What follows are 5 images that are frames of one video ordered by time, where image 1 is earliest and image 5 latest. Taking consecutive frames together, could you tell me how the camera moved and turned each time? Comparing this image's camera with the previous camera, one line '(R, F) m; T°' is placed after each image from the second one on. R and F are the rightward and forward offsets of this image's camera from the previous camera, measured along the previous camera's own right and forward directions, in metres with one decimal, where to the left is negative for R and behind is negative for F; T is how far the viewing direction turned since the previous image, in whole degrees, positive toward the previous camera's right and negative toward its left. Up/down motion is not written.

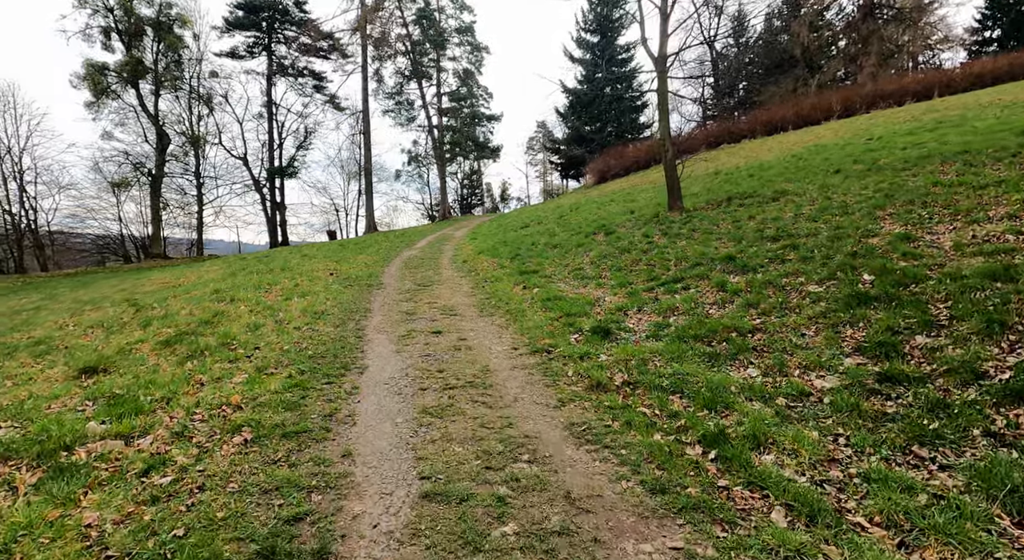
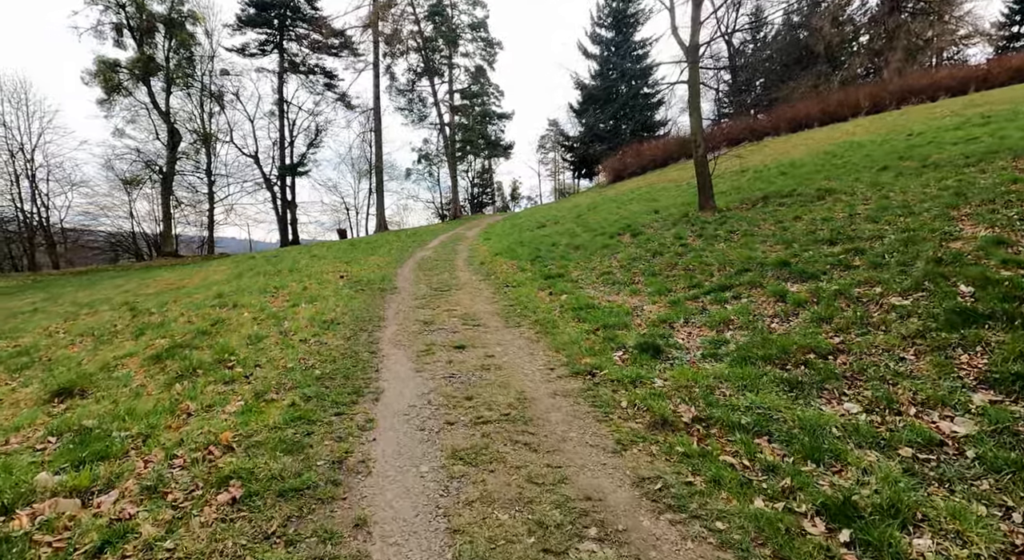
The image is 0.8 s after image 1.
(-0.3, +1.0) m; -1°
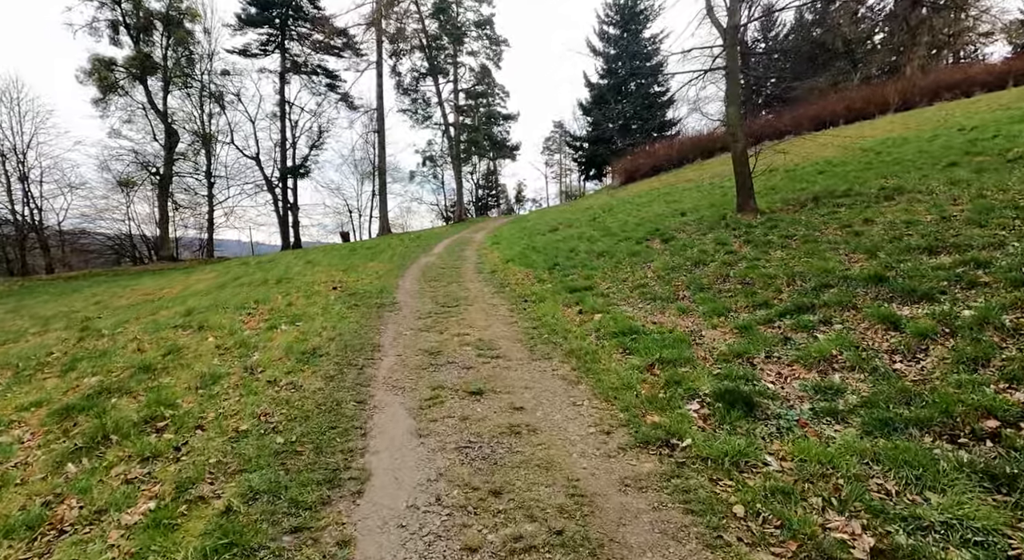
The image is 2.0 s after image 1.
(-0.3, +1.8) m; 0°
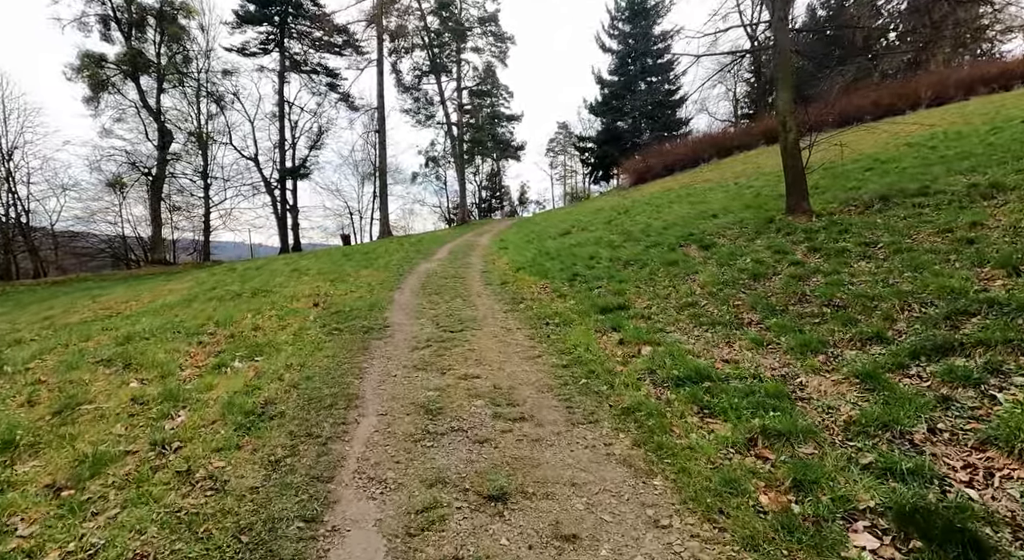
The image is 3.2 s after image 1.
(-0.3, +2.0) m; 0°
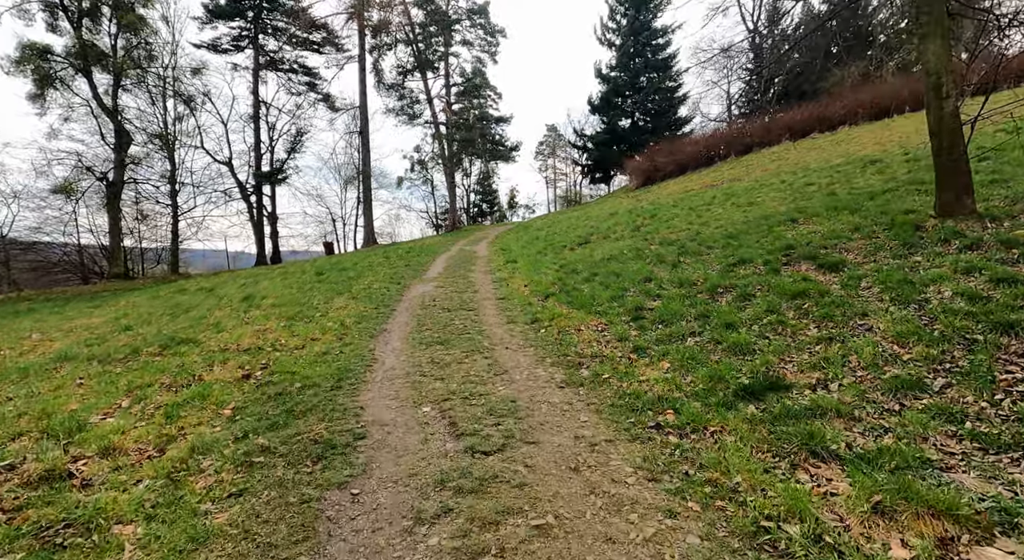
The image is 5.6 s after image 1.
(-0.9, +4.1) m; +1°
